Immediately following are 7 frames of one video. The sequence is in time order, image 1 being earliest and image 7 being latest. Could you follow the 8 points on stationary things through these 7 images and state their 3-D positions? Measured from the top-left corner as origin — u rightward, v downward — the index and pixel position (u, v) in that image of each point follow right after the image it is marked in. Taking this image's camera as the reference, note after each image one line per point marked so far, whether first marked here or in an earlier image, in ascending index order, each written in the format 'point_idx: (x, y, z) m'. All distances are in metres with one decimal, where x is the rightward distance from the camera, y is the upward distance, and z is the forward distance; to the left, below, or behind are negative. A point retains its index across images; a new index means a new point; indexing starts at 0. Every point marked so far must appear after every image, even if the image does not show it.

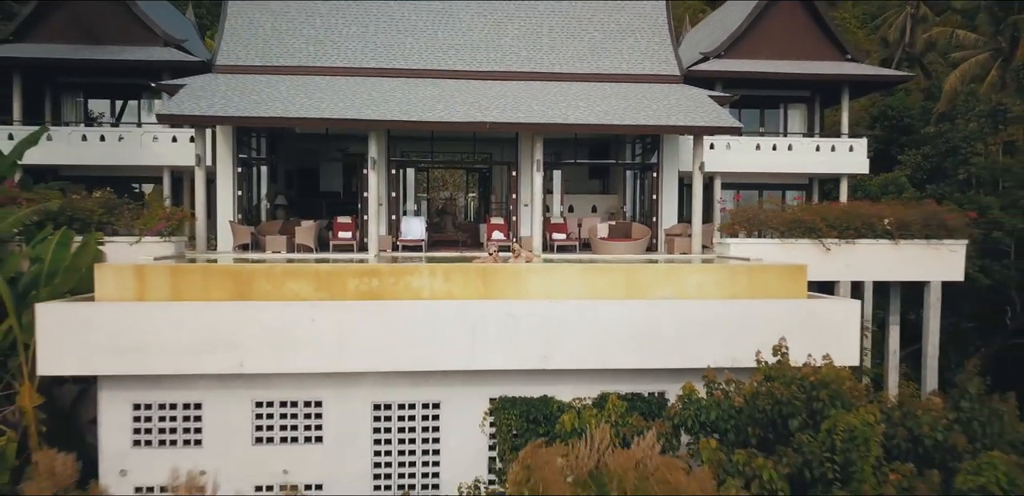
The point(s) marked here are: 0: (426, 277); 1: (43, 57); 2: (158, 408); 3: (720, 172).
0: (-0.5, -0.2, +6.1) m
1: (-5.6, +2.3, +10.3) m
2: (-2.4, -1.1, +5.8) m
3: (+2.7, +1.0, +11.1) m
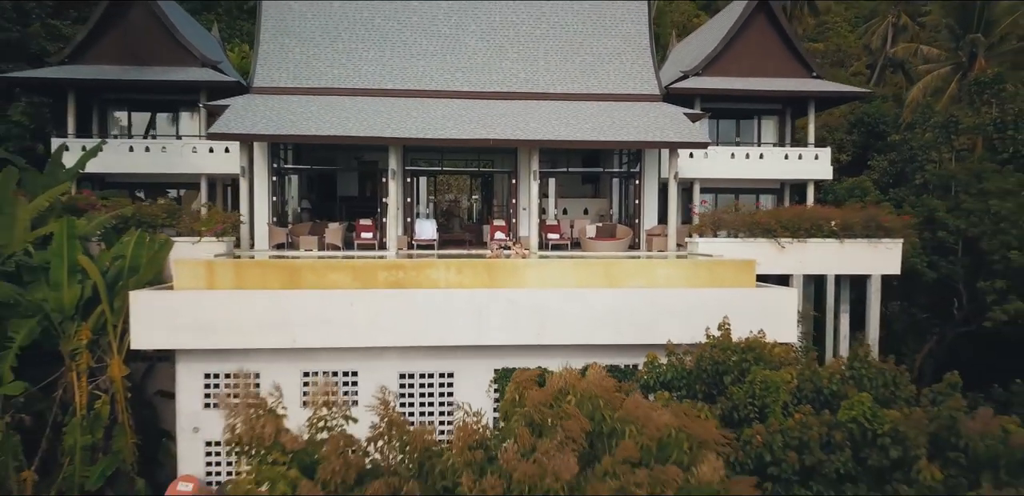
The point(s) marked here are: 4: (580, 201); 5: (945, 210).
0: (-0.5, -0.2, +7.4) m
1: (-5.6, +2.3, +11.6) m
2: (-2.4, -1.1, +7.1) m
3: (+2.7, +1.0, +12.4) m
4: (+0.9, +0.7, +12.4) m
5: (+6.1, +0.5, +12.0) m
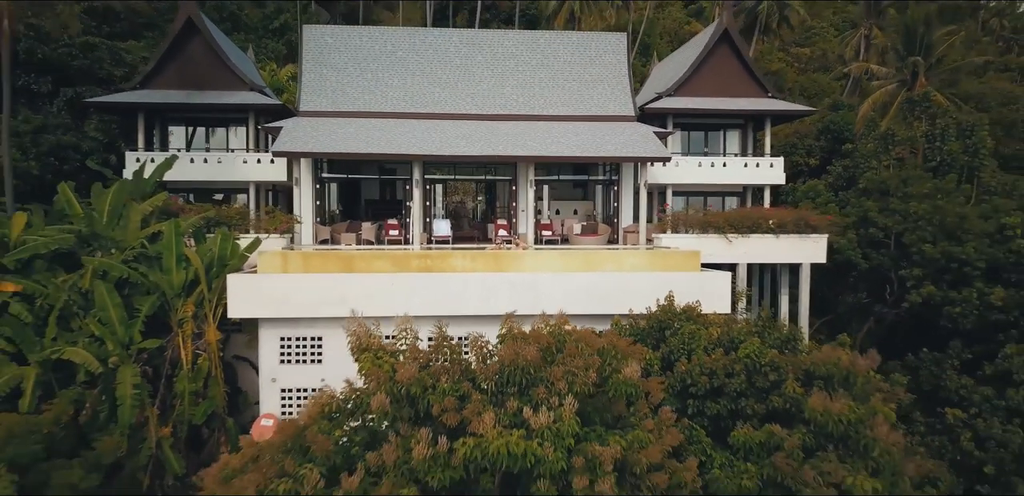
0: (-0.5, -0.1, +9.7) m
1: (-5.6, +2.4, +13.8) m
2: (-2.4, -1.0, +9.4) m
3: (+2.7, +1.1, +14.7) m
4: (+0.9, +0.7, +14.6) m
5: (+6.1, +0.6, +14.3) m
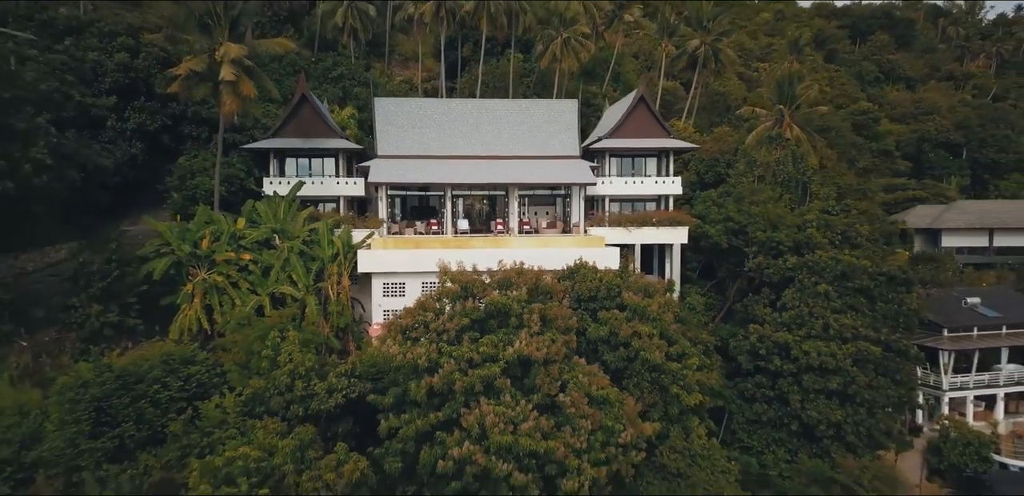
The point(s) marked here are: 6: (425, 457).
0: (-0.7, +0.1, +18.0) m
1: (-5.8, +2.7, +22.2) m
2: (-2.5, -0.8, +17.8) m
3: (+2.6, +1.4, +23.0) m
4: (+0.7, +1.1, +23.0) m
5: (+6.0, +1.0, +22.6) m
6: (-1.3, -2.9, +12.3) m
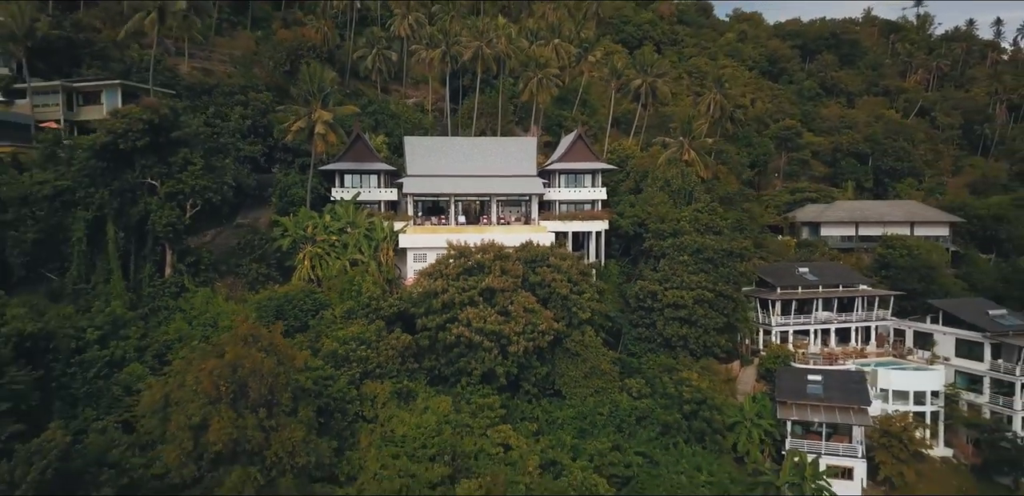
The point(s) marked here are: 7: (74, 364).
0: (-1.5, +0.6, +29.9) m
1: (-6.5, +3.2, +34.0) m
2: (-3.3, -0.2, +29.6) m
3: (+1.8, +2.0, +34.9) m
4: (0.0, +1.6, +34.8) m
5: (+5.2, +1.5, +34.5) m
6: (-2.1, -2.4, +24.1) m
7: (-10.2, -2.7, +19.9) m
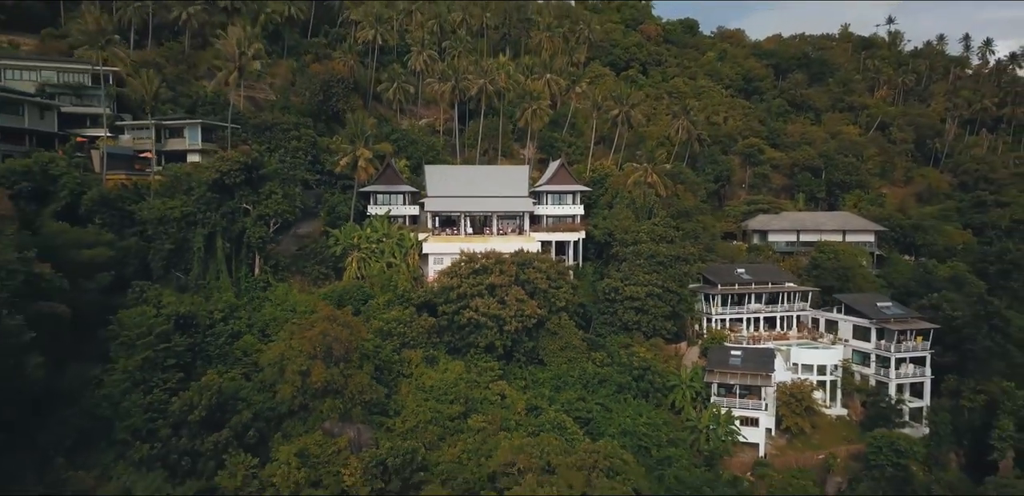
0: (-1.6, +0.4, +39.1) m
1: (-6.6, +3.0, +43.3) m
2: (-3.5, -0.5, +38.8) m
3: (+1.7, +1.8, +44.1) m
4: (-0.2, +1.4, +44.1) m
5: (+5.1, +1.3, +43.7) m
6: (-2.3, -2.7, +33.4) m
7: (-10.4, -2.9, +29.2) m
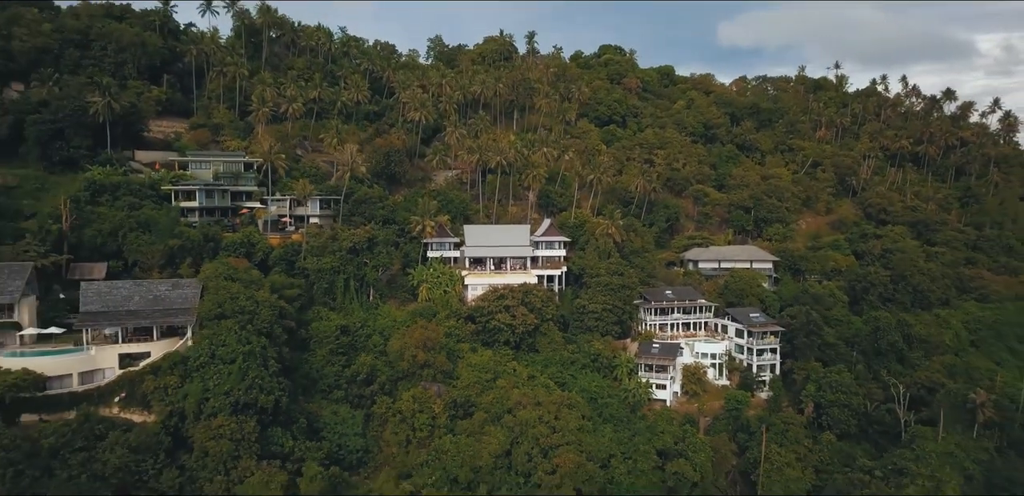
0: (-1.1, -2.0, +63.1) m
1: (-6.0, +0.6, +67.3) m
2: (-2.9, -2.9, +62.9) m
3: (+2.3, -0.6, +68.0) m
4: (+0.4, -1.0, +68.0) m
5: (+5.7, -1.1, +67.6) m
6: (-1.7, -5.1, +57.4) m
7: (-9.9, -5.5, +53.3) m
